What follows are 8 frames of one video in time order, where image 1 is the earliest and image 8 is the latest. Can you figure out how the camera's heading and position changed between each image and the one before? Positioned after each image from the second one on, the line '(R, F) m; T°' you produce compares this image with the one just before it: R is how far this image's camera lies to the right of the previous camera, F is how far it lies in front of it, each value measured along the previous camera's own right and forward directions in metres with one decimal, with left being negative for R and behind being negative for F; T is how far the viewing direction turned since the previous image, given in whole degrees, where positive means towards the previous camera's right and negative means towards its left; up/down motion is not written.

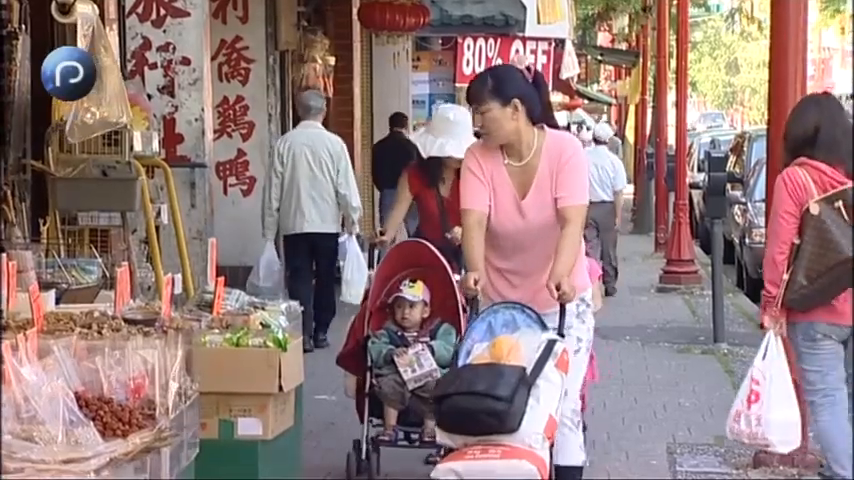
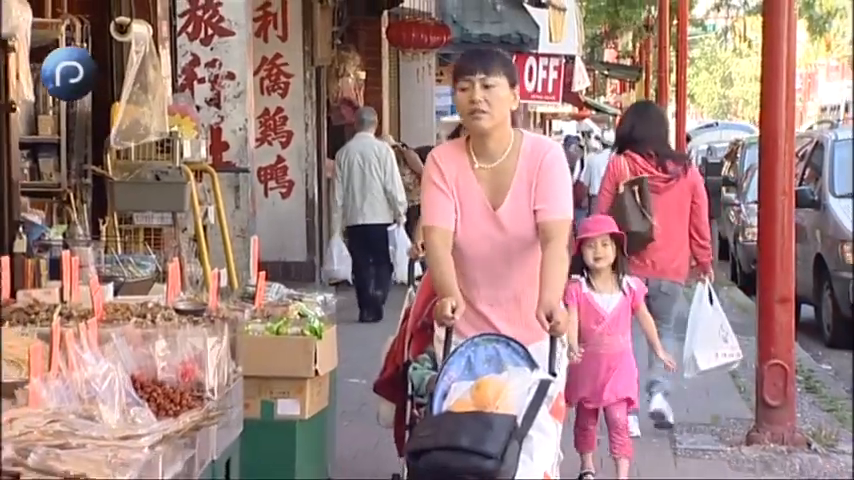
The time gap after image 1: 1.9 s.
(-0.1, -0.6) m; 0°
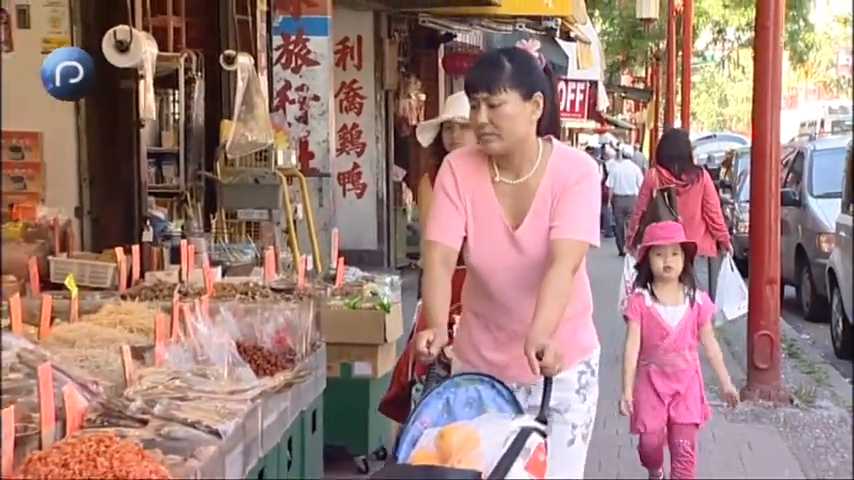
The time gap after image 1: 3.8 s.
(-0.2, -1.3) m; -1°
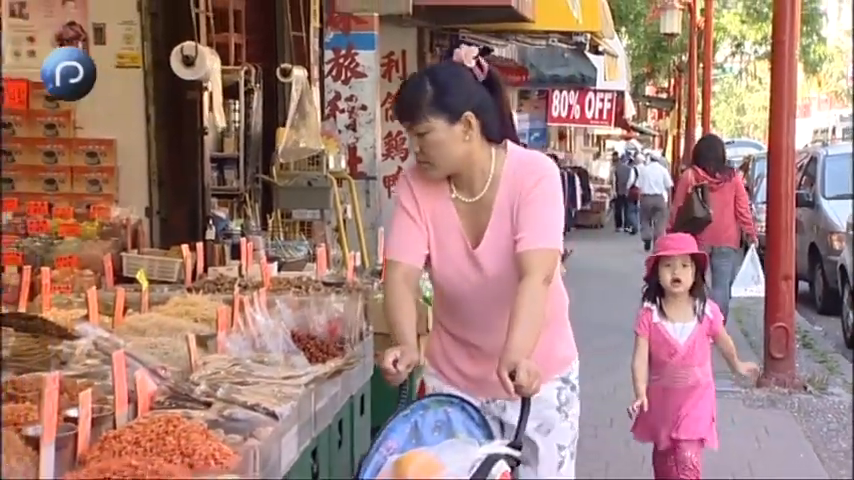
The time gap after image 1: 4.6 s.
(-0.1, -0.6) m; -1°
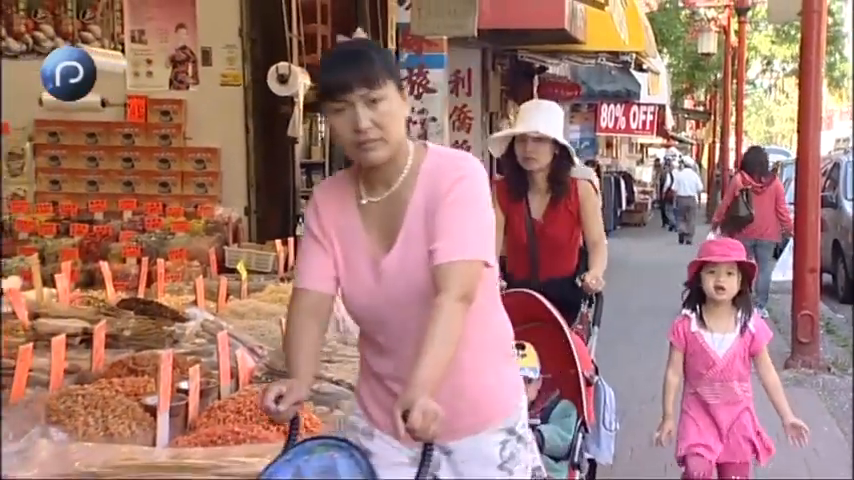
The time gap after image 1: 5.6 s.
(-0.1, -1.1) m; -2°
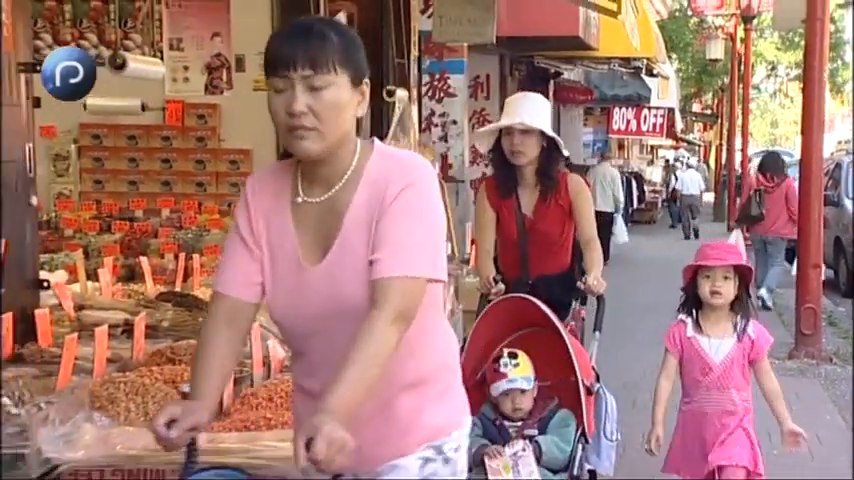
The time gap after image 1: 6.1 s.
(0.0, -0.5) m; -1°
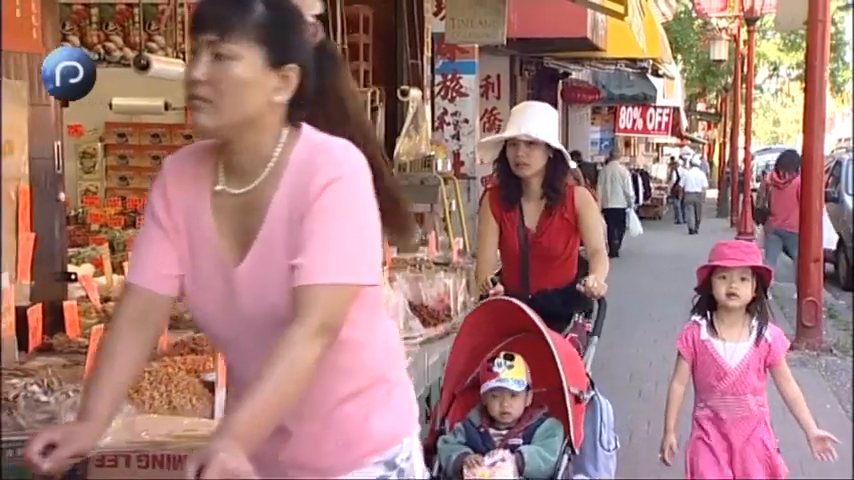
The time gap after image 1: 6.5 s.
(0.0, -0.3) m; 0°
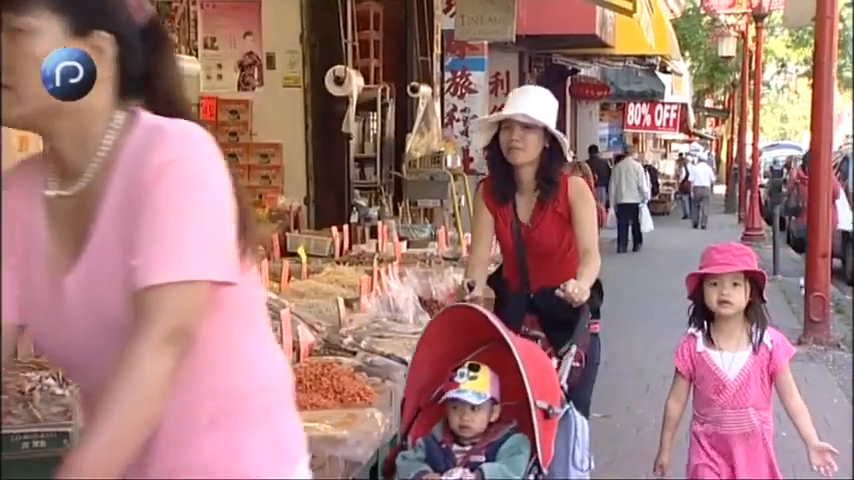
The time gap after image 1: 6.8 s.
(0.0, -0.1) m; -1°
